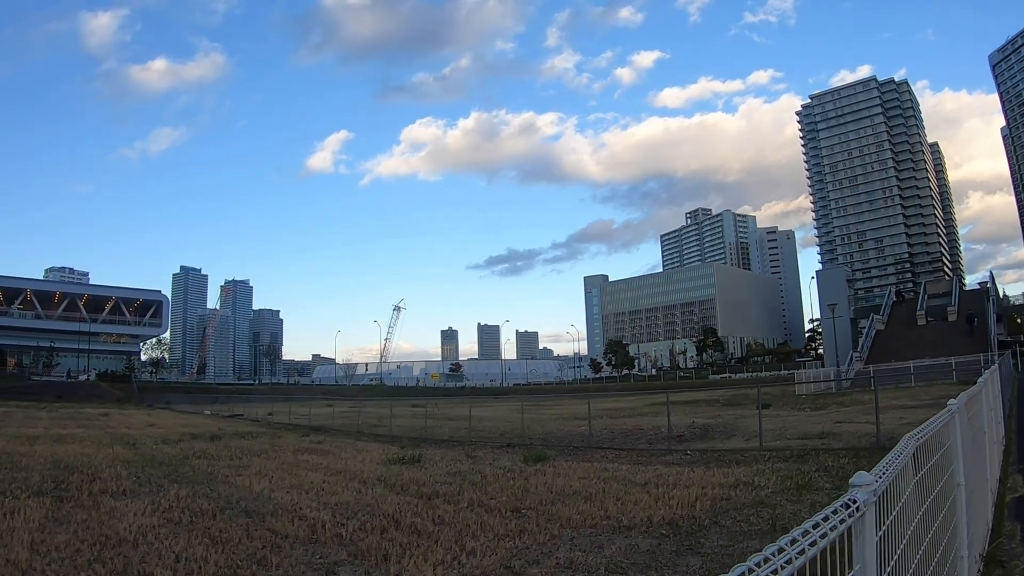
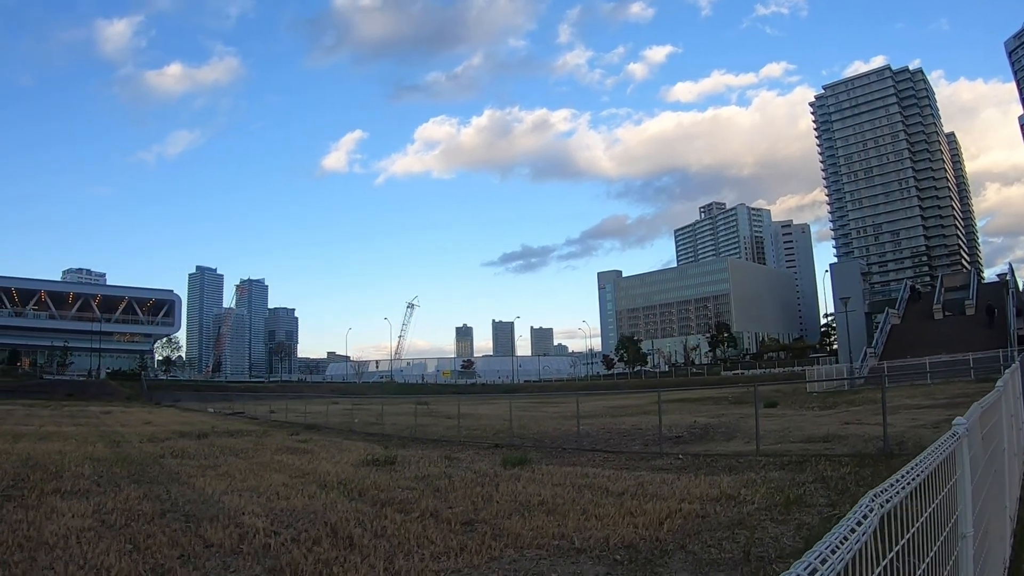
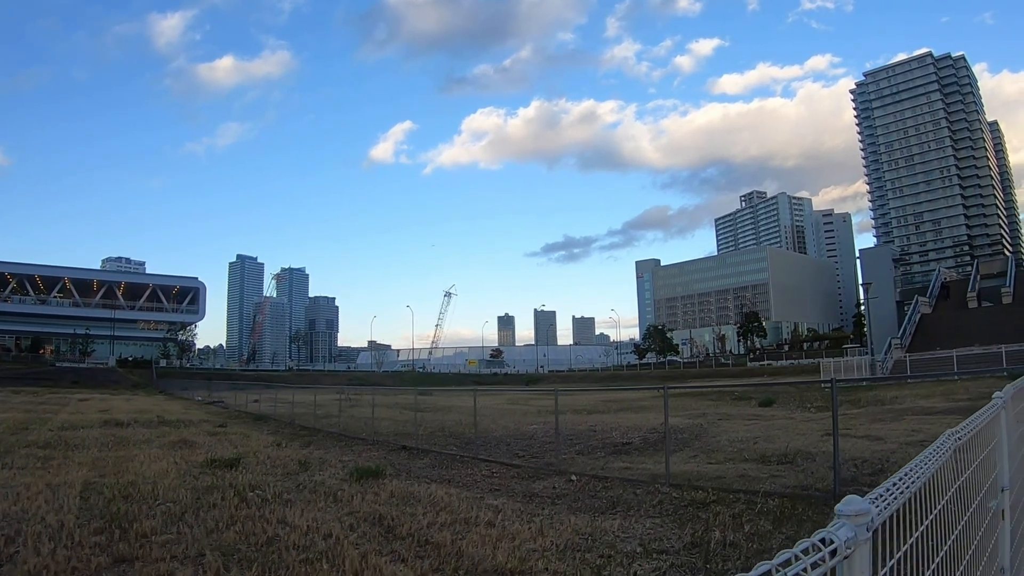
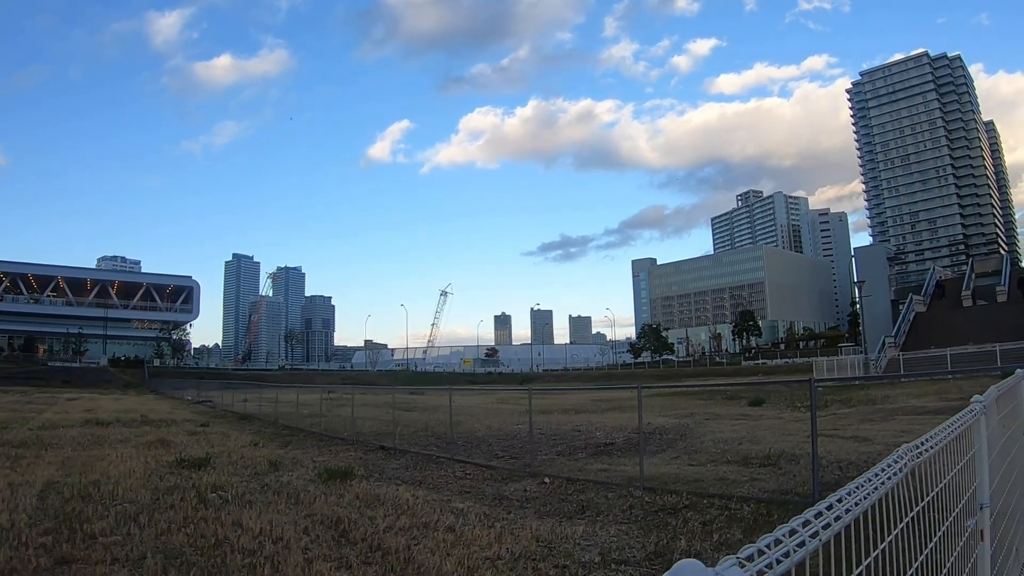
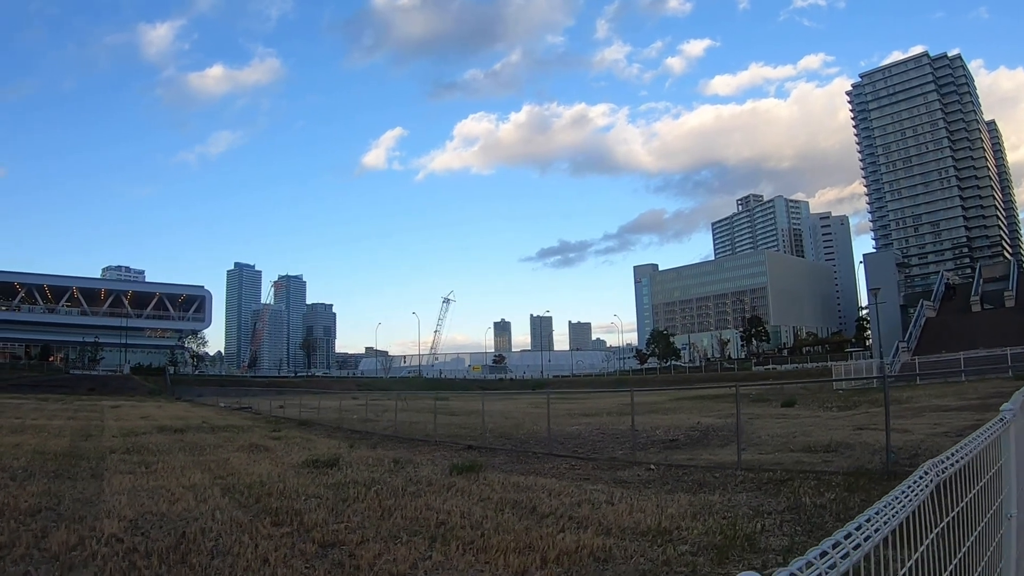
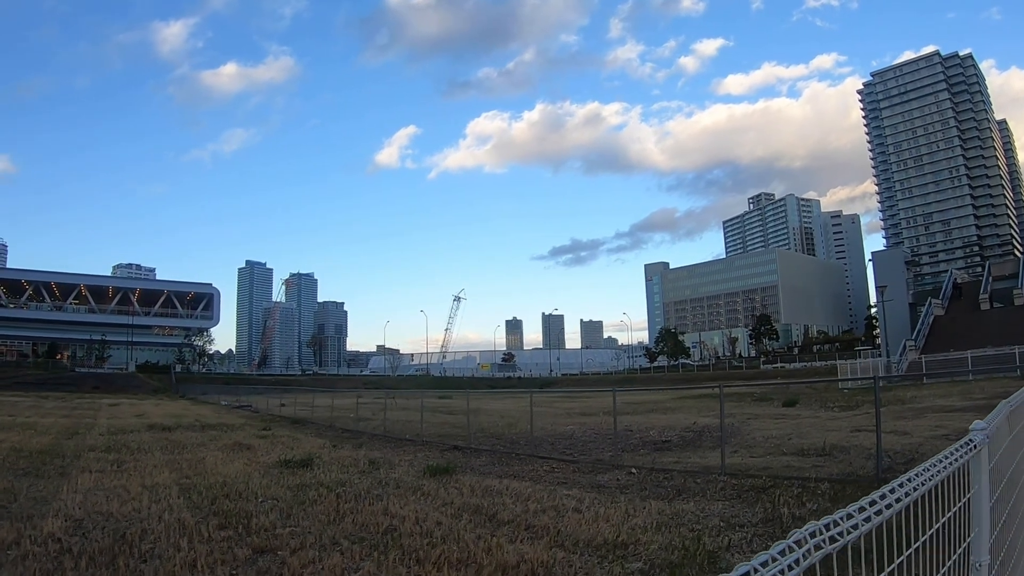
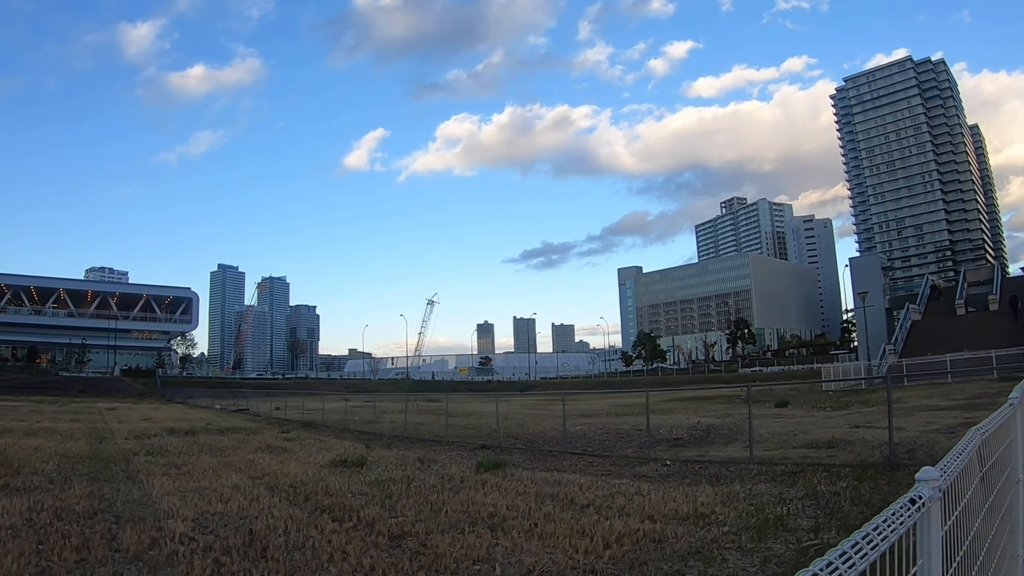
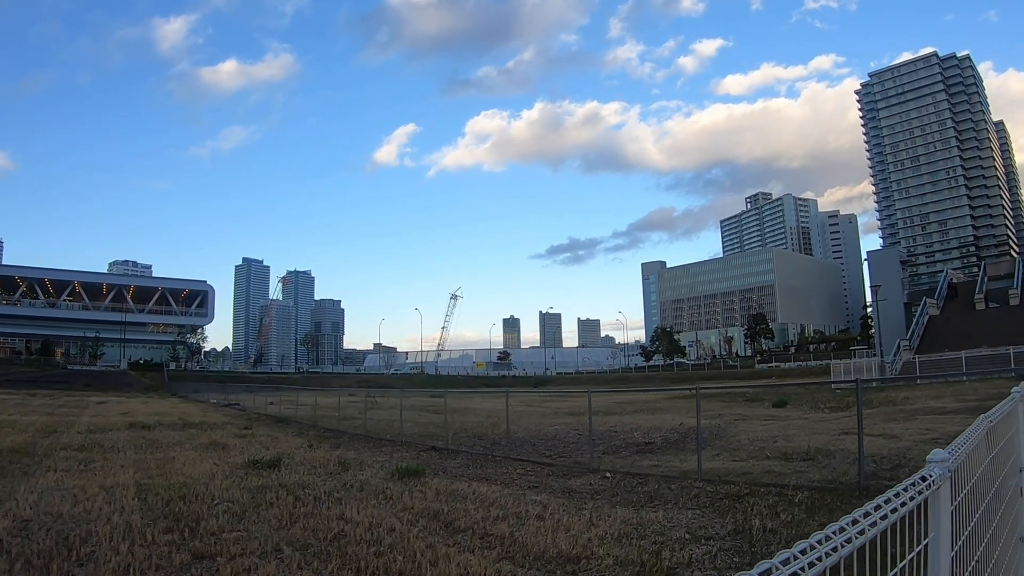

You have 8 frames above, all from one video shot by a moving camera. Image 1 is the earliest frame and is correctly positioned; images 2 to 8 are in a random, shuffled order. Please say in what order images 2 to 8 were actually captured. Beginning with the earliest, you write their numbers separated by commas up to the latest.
2, 7, 5, 6, 8, 3, 4
